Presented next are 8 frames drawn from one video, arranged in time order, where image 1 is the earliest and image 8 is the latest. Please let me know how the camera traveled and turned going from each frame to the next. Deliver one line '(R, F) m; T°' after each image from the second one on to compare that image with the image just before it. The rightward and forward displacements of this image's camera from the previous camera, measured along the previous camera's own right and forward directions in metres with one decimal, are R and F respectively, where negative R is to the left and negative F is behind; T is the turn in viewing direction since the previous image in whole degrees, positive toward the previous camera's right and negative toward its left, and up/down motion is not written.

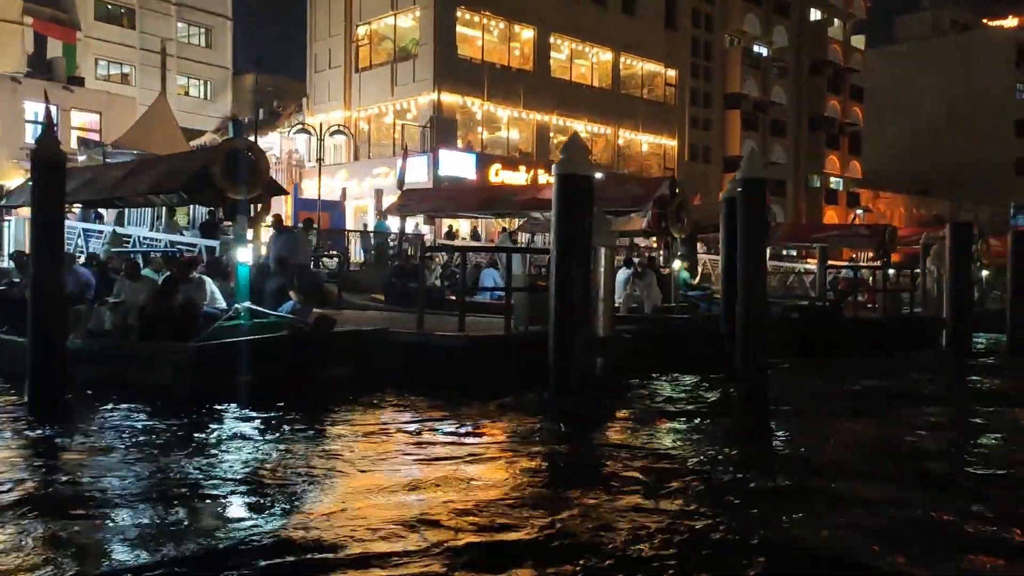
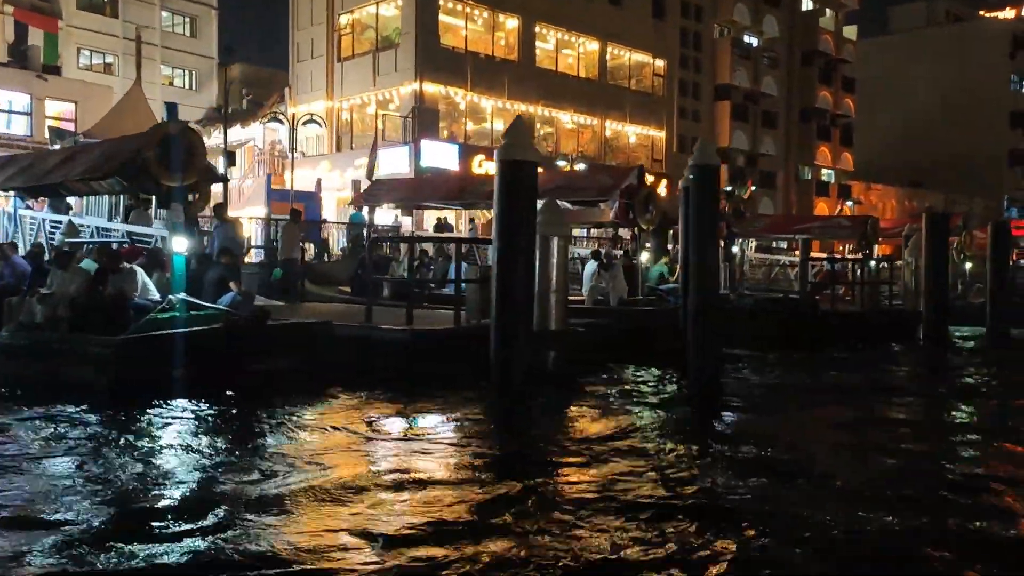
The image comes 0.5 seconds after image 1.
(+0.5, +0.3) m; 0°
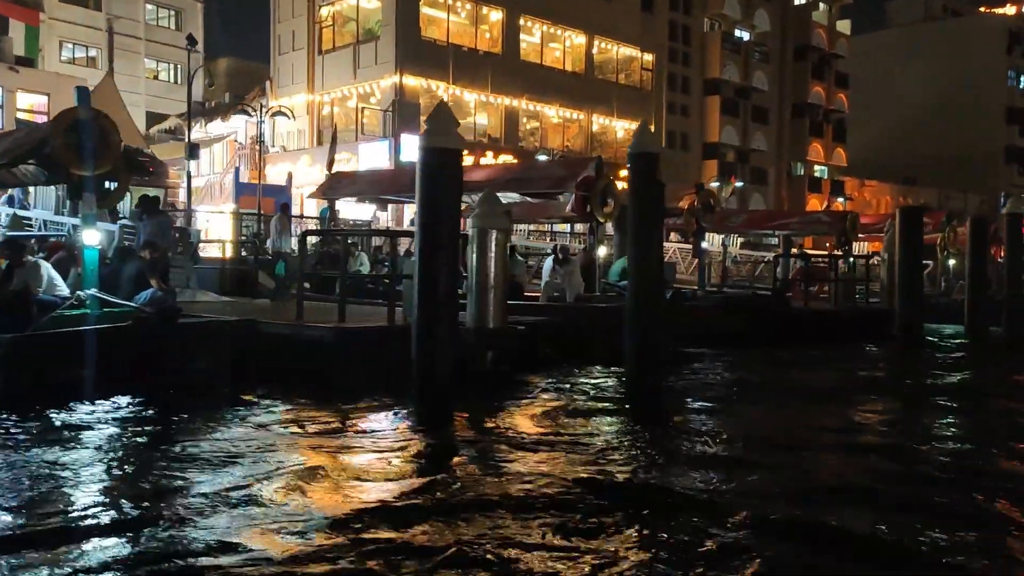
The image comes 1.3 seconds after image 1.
(+0.7, +0.5) m; 0°
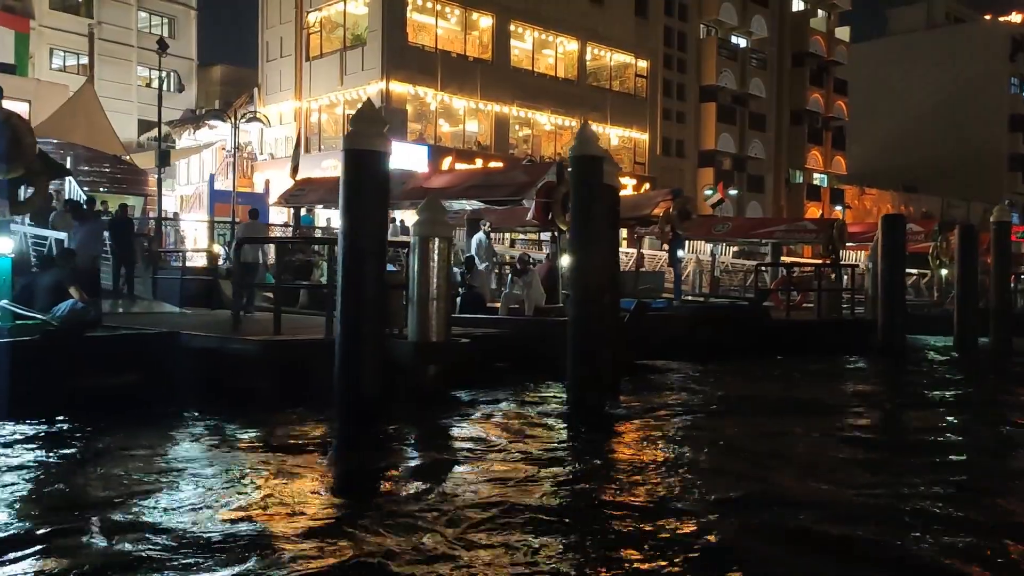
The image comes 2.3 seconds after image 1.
(+0.6, +0.5) m; 0°
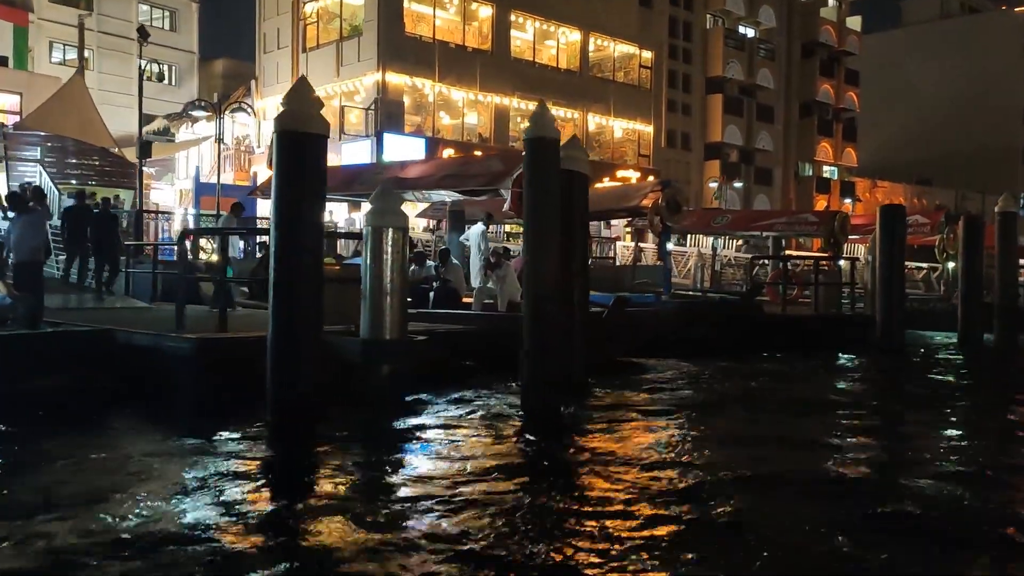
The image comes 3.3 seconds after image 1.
(+0.5, +0.6) m; -1°
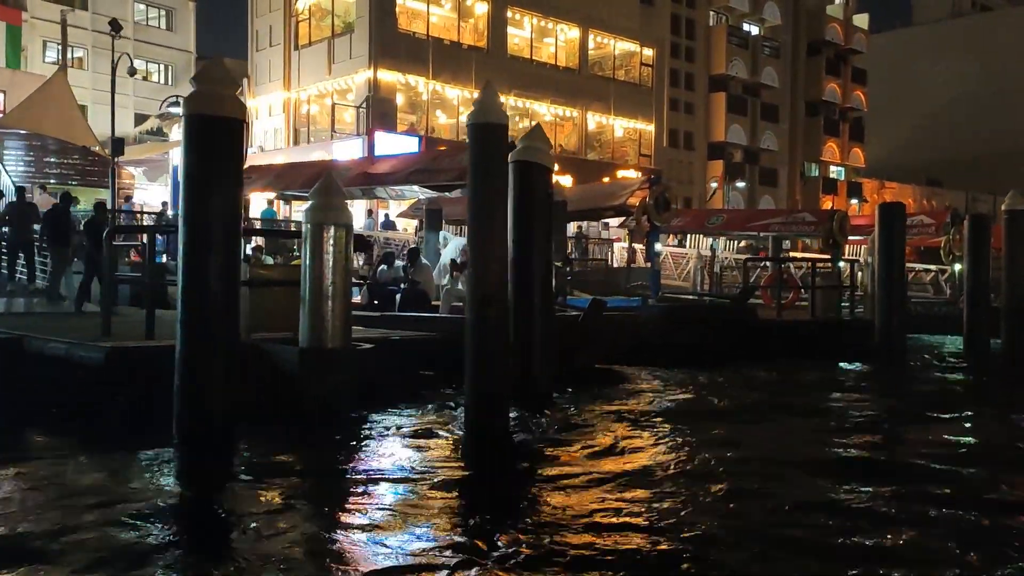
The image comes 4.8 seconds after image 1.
(+0.5, +0.8) m; -1°
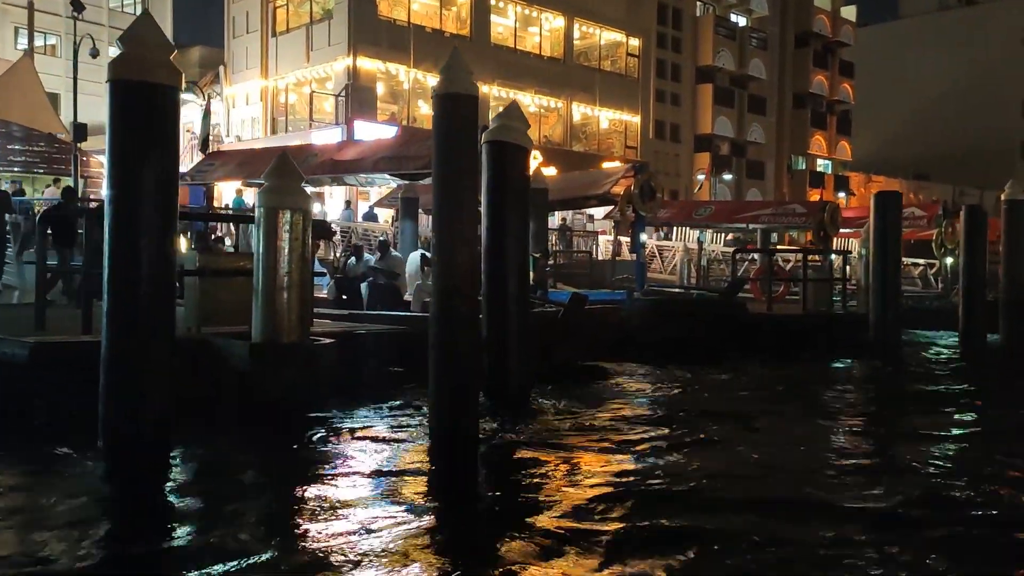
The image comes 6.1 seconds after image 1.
(+0.1, +0.7) m; +1°
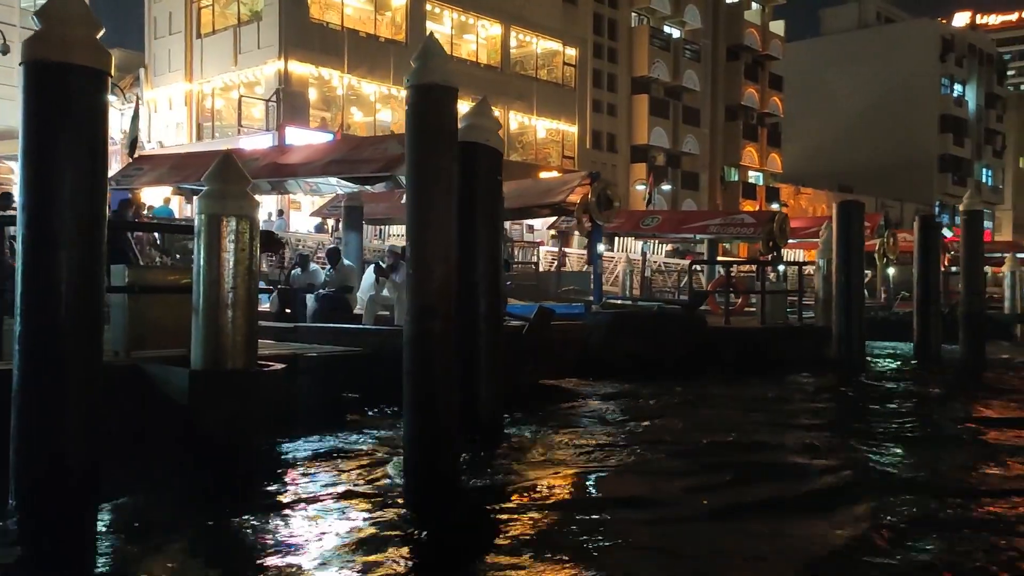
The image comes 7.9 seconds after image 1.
(-0.3, +0.7) m; +4°
